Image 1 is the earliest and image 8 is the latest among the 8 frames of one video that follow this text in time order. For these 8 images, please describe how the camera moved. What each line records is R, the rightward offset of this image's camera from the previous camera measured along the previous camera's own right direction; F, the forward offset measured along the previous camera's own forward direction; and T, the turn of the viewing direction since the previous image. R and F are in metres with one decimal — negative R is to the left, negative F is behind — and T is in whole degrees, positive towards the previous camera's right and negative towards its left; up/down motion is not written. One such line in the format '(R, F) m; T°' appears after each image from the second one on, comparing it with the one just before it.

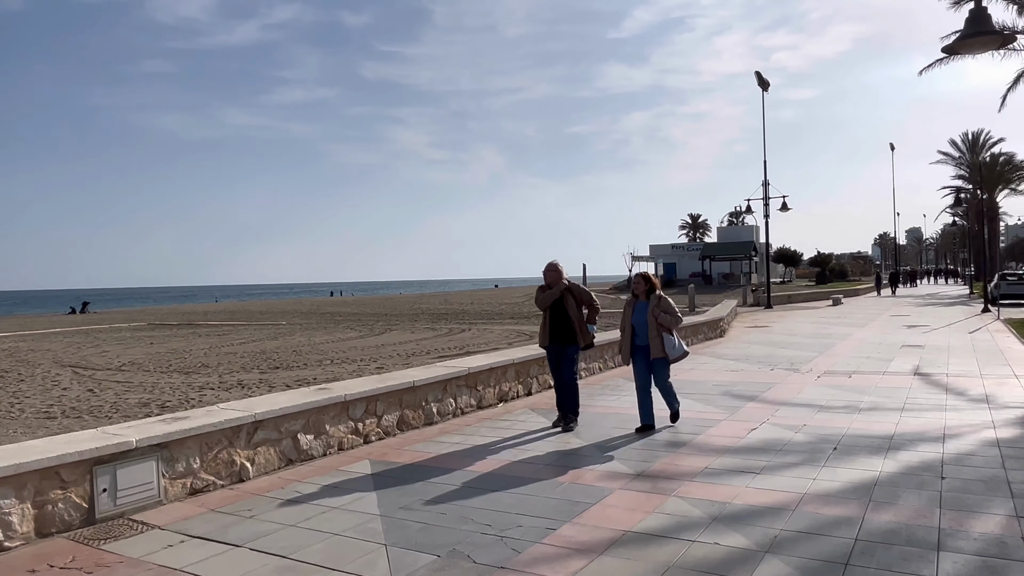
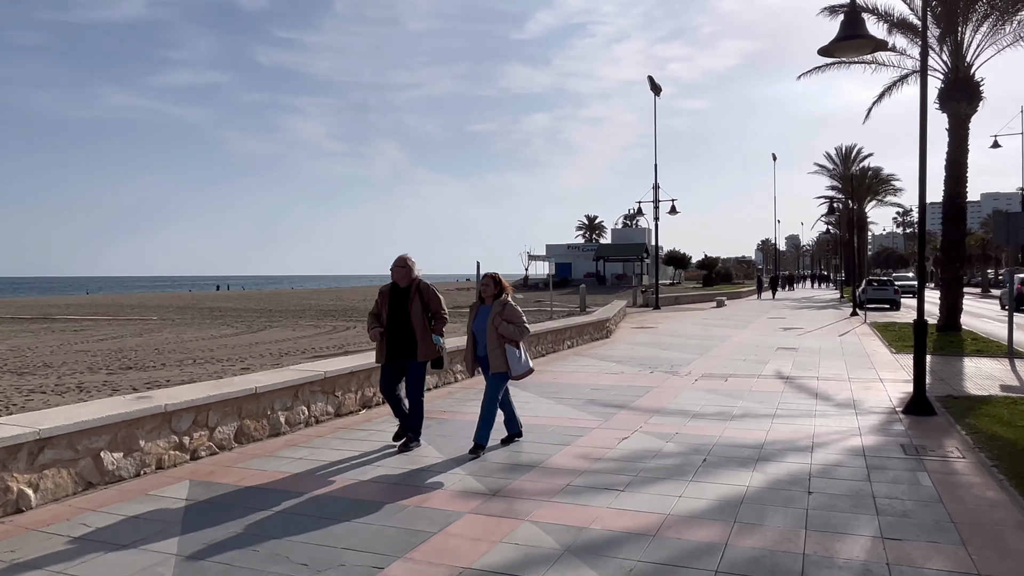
(+0.4, +0.7) m; +8°
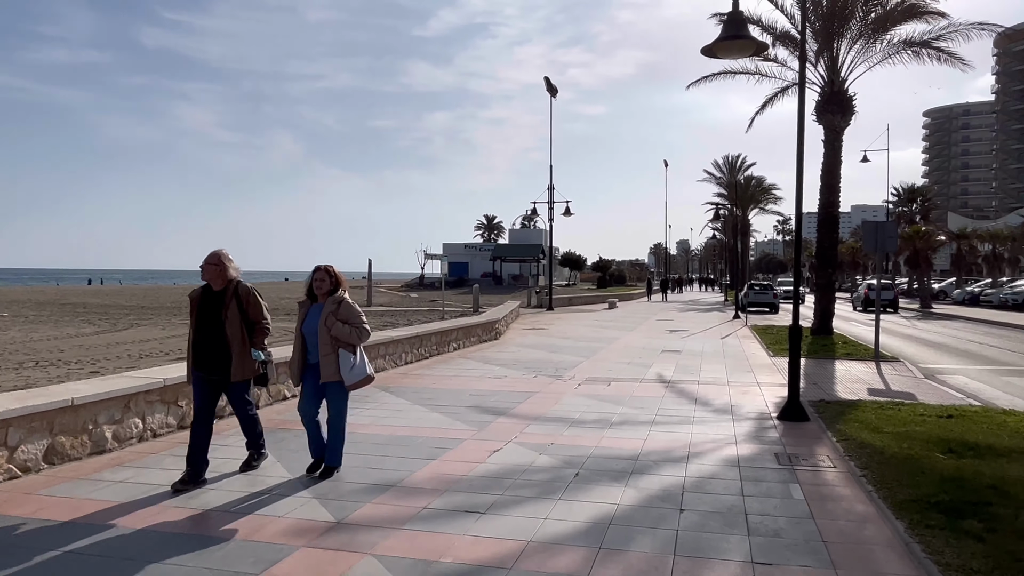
(+0.3, +0.6) m; +8°
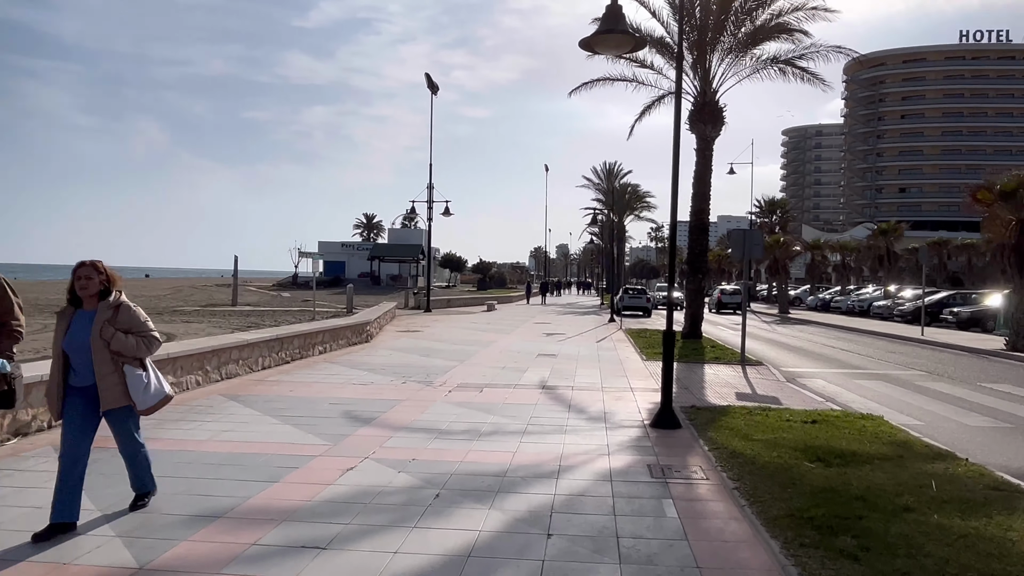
(+0.2, +0.6) m; +9°
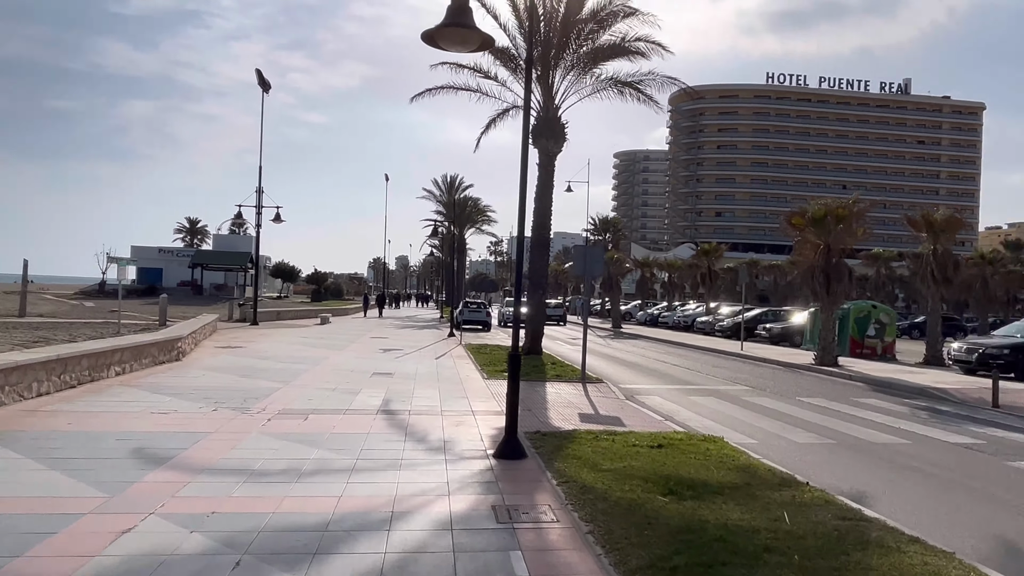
(+0.1, +0.8) m; +13°
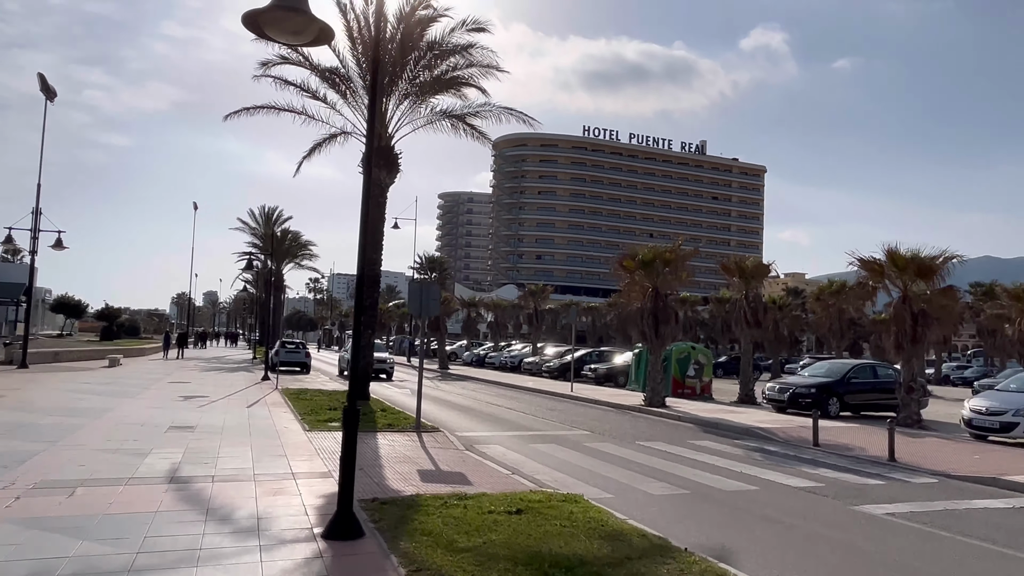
(-0.2, +1.2) m; +14°
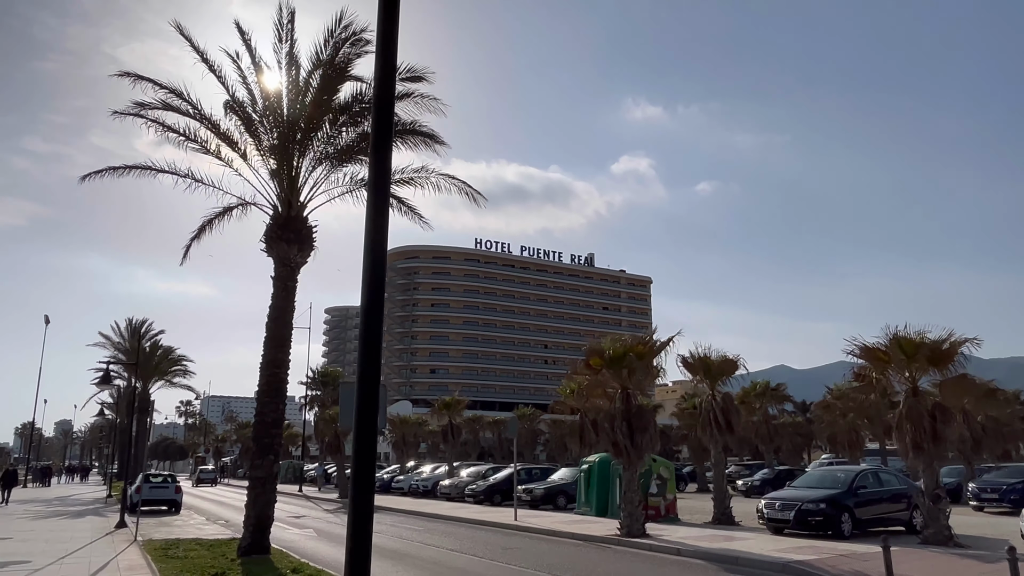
(-1.2, +3.9) m; +9°
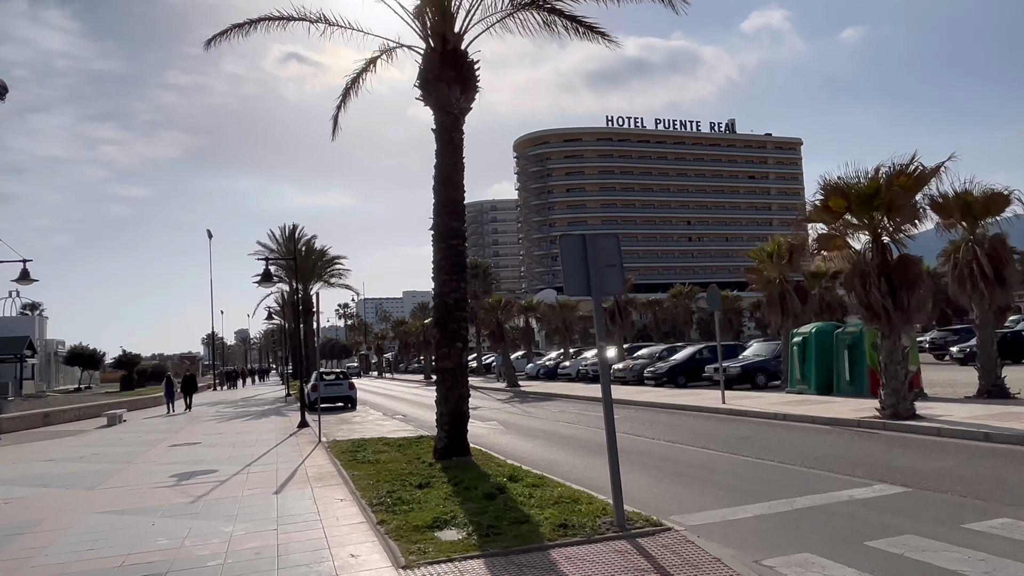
(-1.5, +2.9) m; -11°
